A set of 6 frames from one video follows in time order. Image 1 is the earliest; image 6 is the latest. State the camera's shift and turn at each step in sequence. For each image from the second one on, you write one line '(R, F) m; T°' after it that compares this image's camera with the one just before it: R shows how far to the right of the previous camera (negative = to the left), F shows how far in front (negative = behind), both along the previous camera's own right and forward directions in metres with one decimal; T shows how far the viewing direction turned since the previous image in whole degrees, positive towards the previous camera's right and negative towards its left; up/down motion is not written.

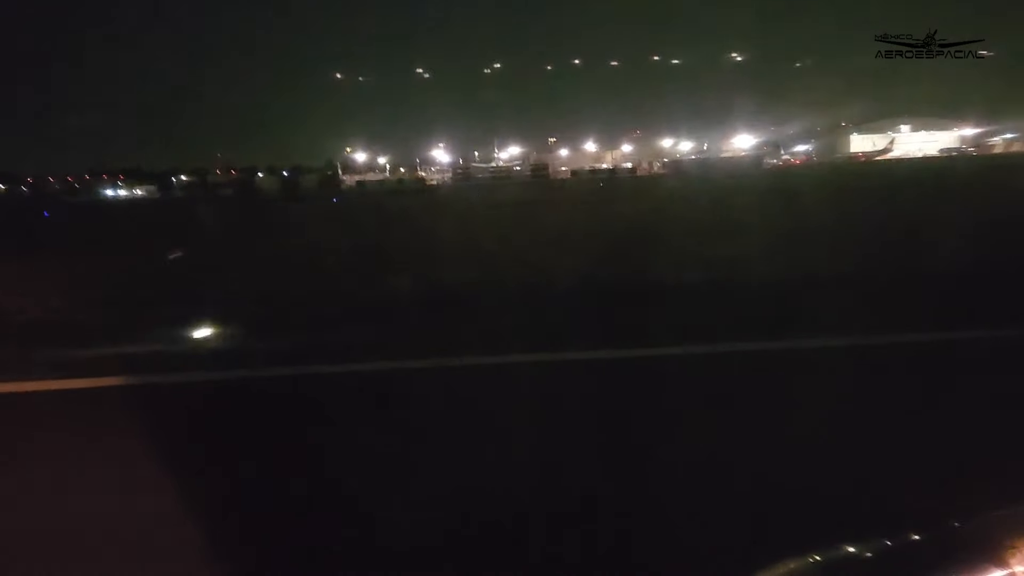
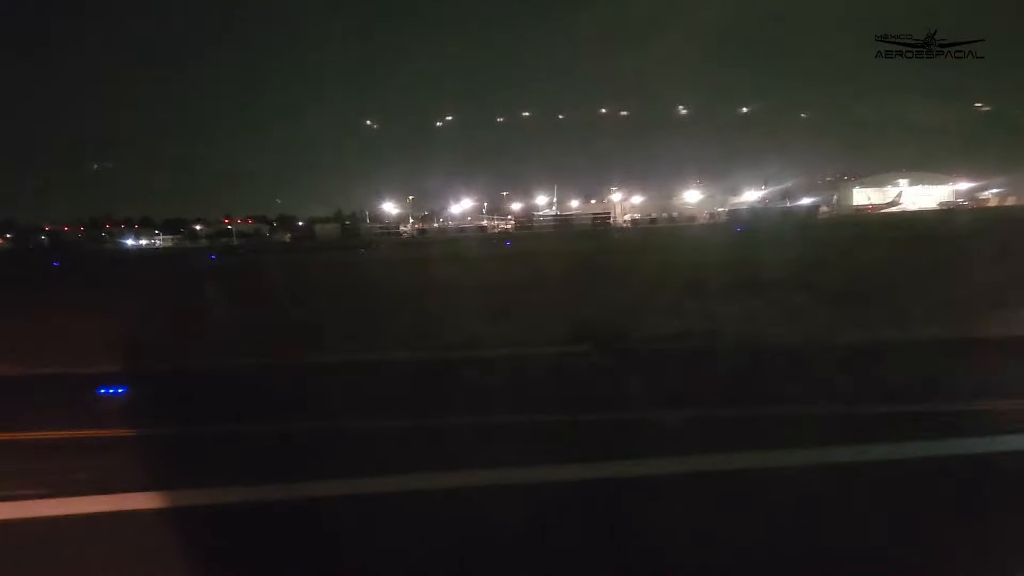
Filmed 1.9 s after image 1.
(-0.3, 0.0) m; 0°
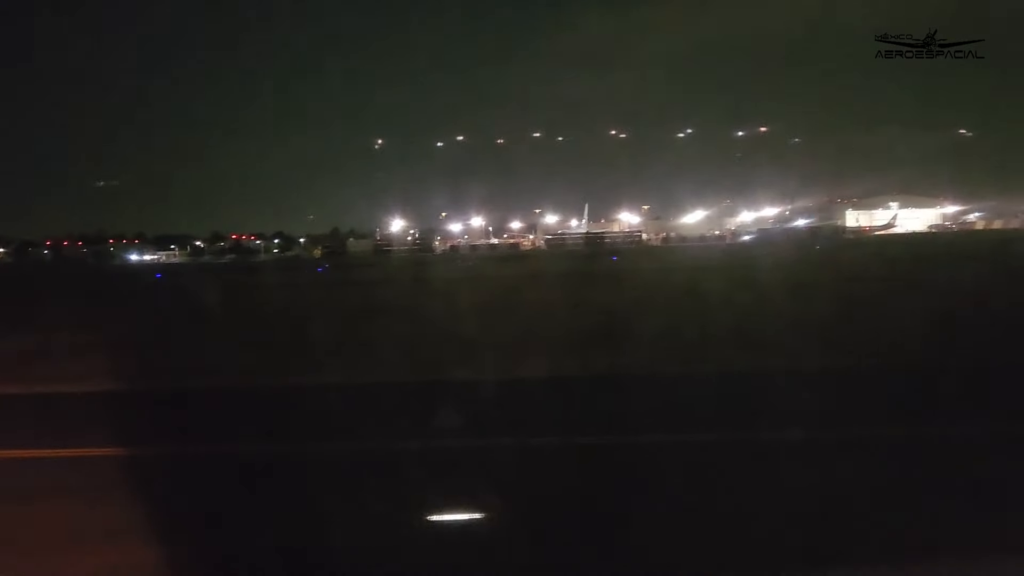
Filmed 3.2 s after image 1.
(-0.2, -0.1) m; +1°
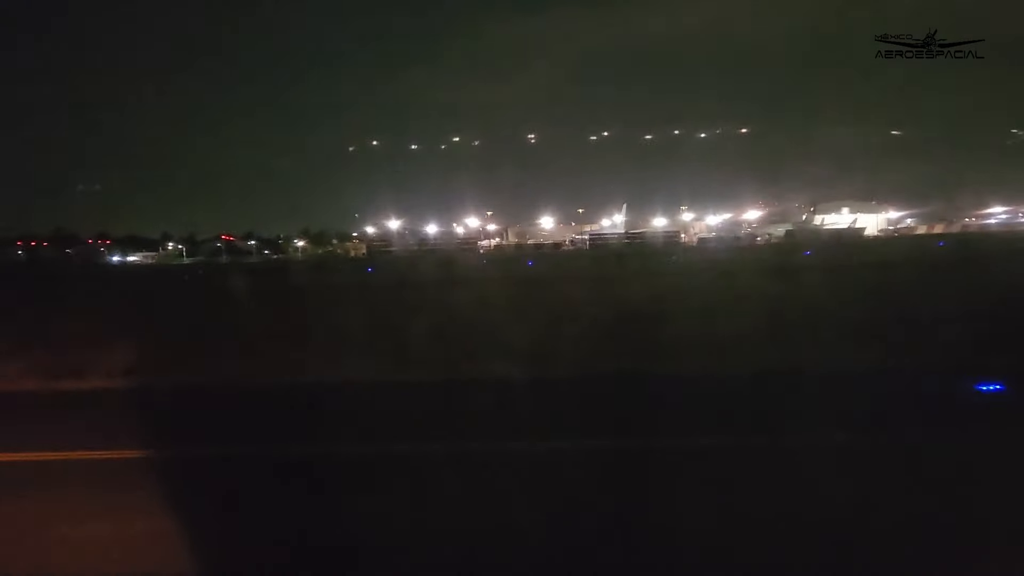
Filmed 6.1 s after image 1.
(-0.6, +0.5) m; 0°
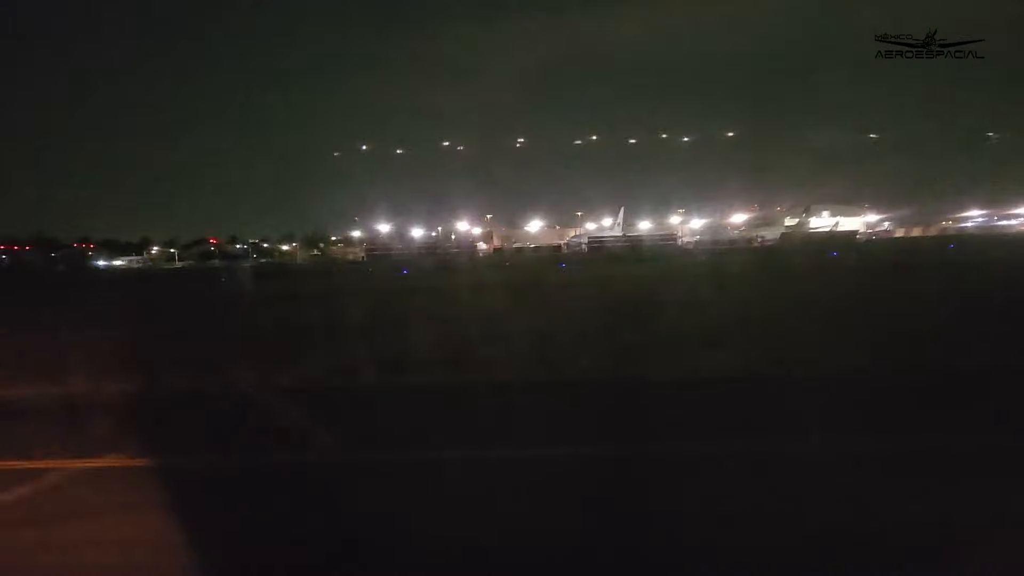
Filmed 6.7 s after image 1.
(+0.4, -0.3) m; 0°
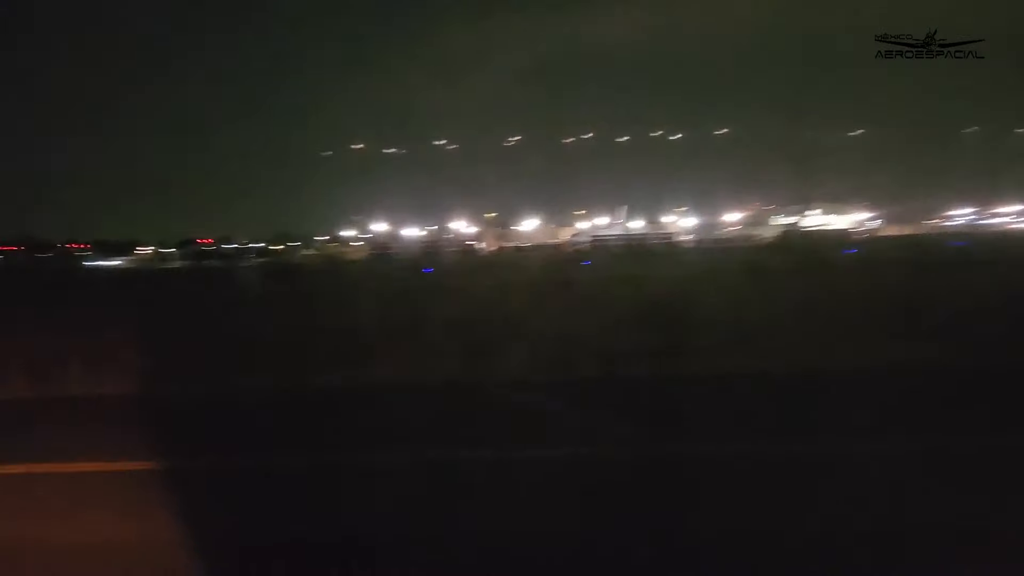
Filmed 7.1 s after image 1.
(-0.7, +0.1) m; +1°
